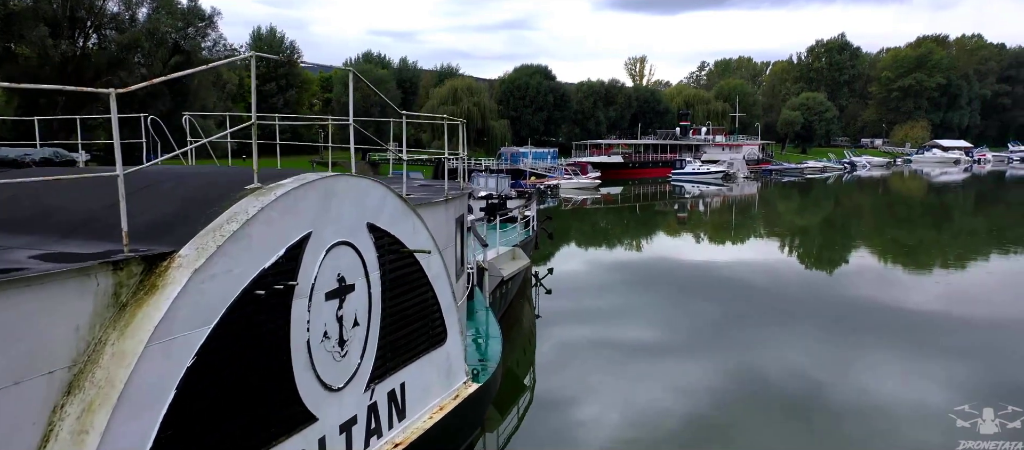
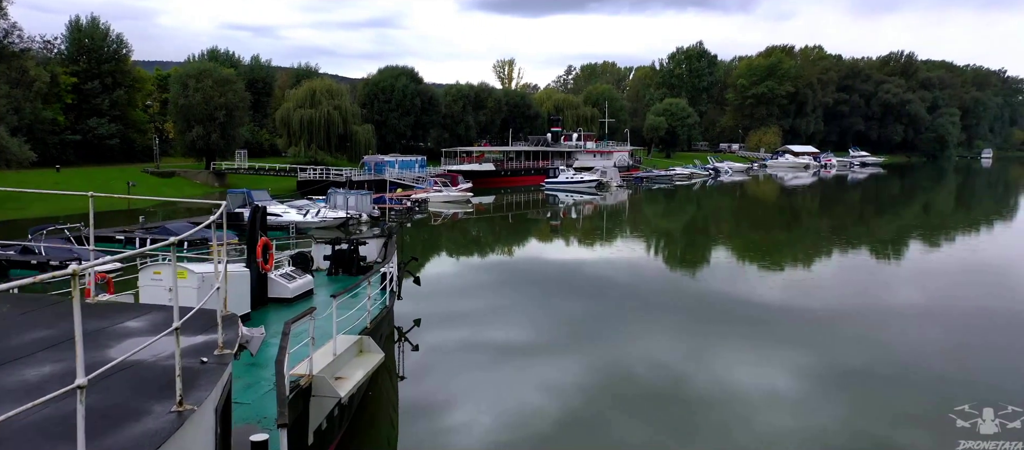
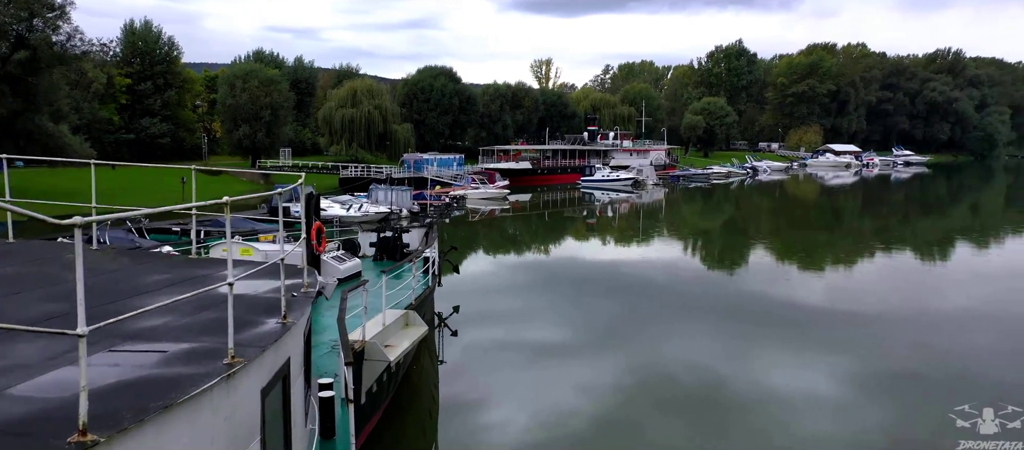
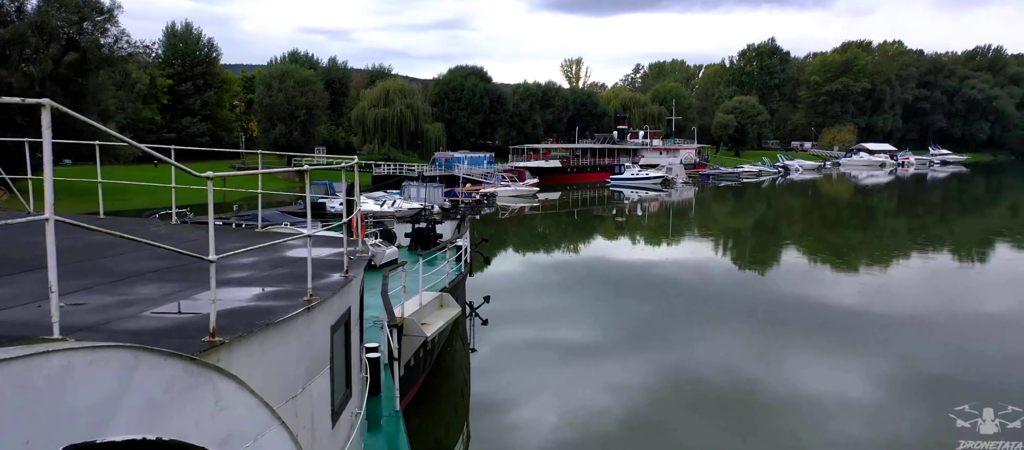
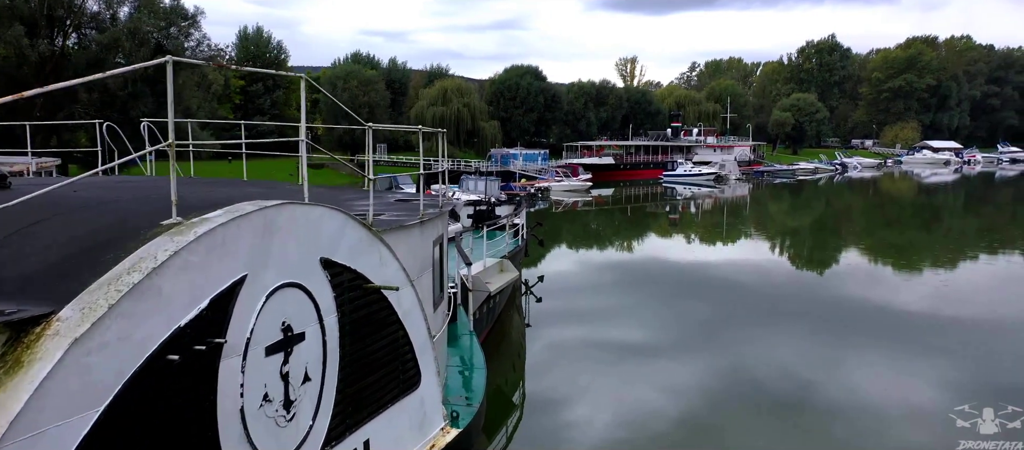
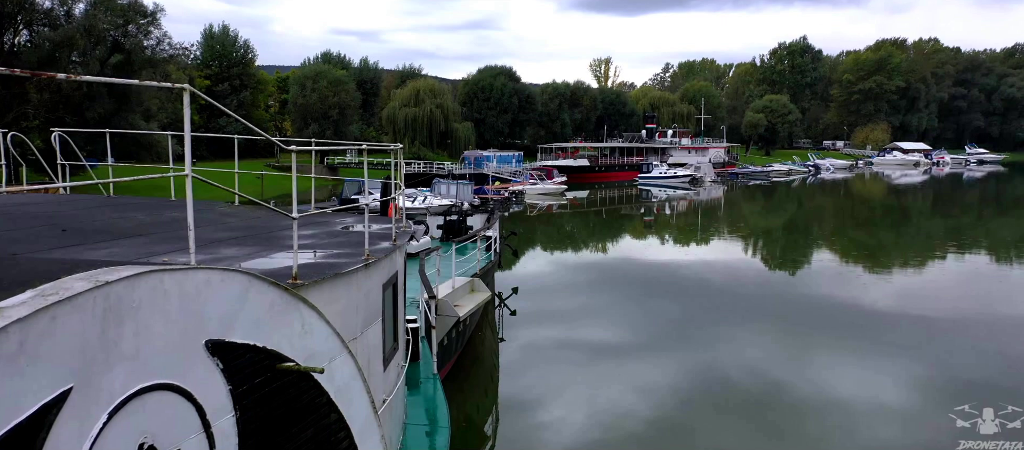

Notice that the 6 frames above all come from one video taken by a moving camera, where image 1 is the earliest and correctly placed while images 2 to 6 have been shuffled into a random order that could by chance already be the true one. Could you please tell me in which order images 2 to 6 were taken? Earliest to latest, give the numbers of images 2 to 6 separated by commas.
5, 6, 4, 3, 2
